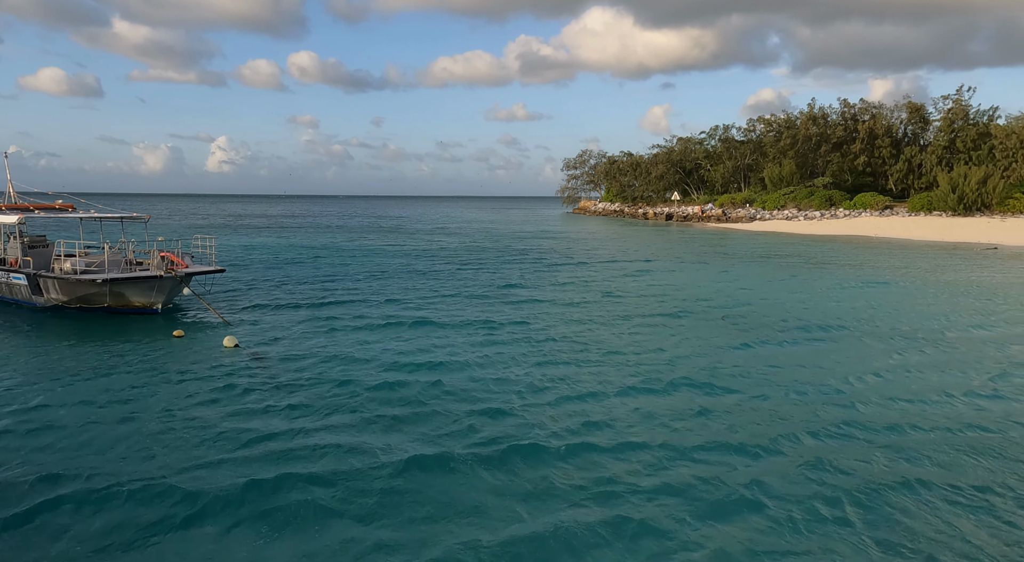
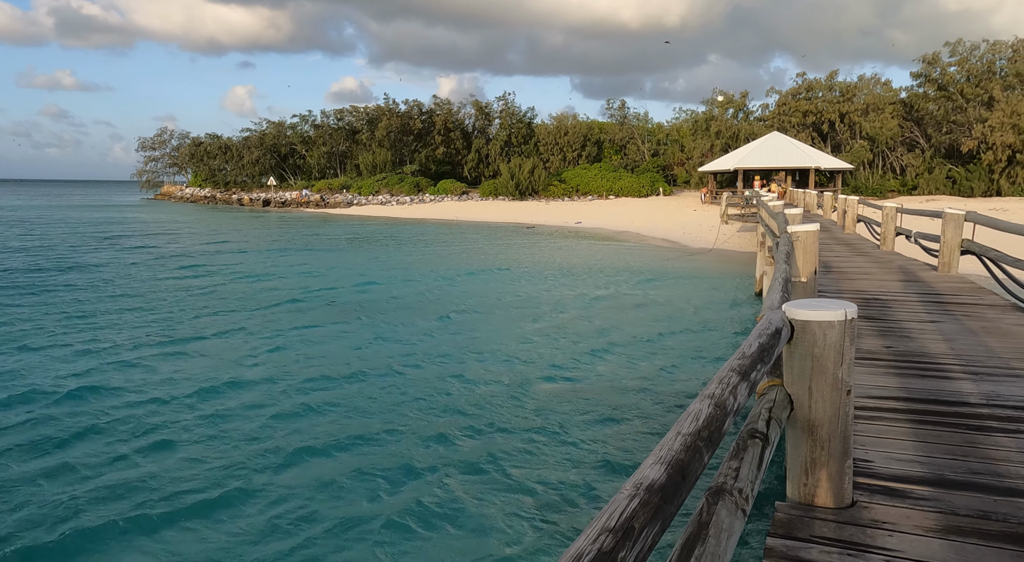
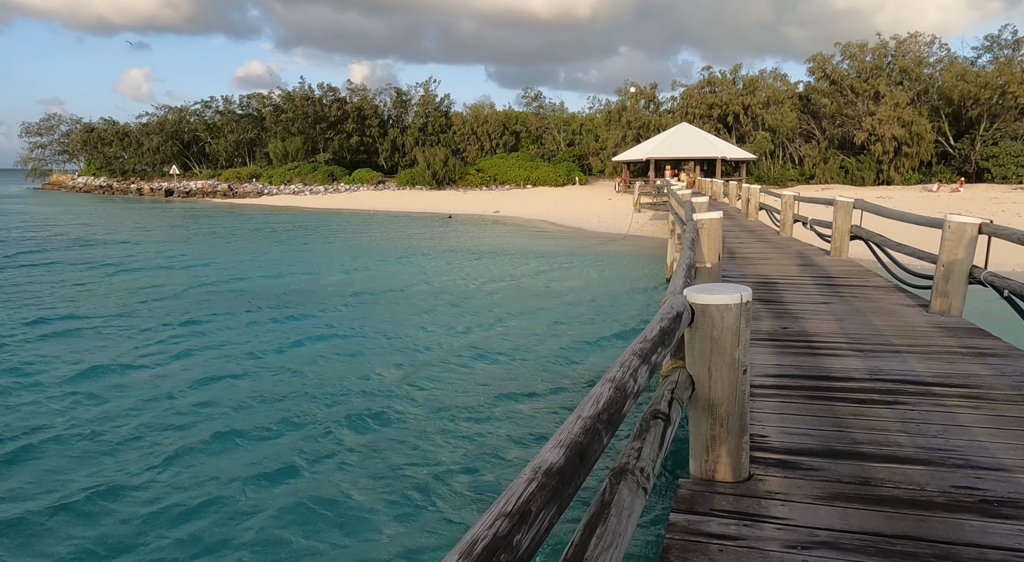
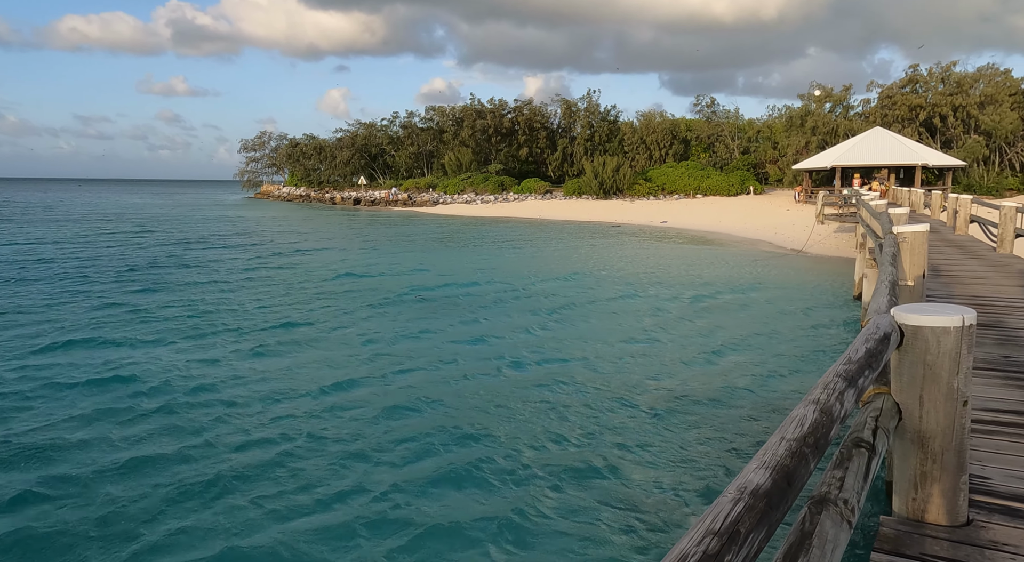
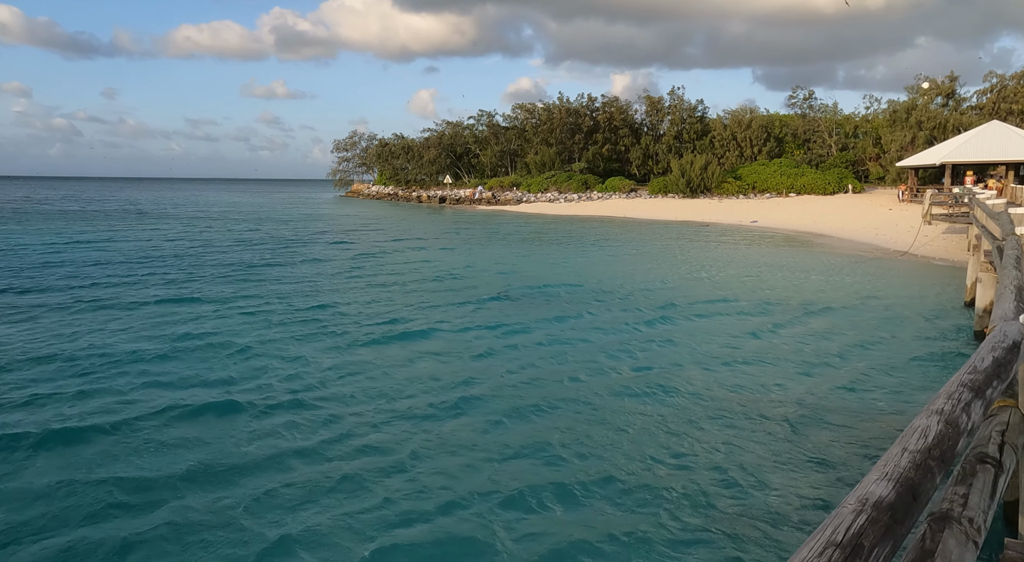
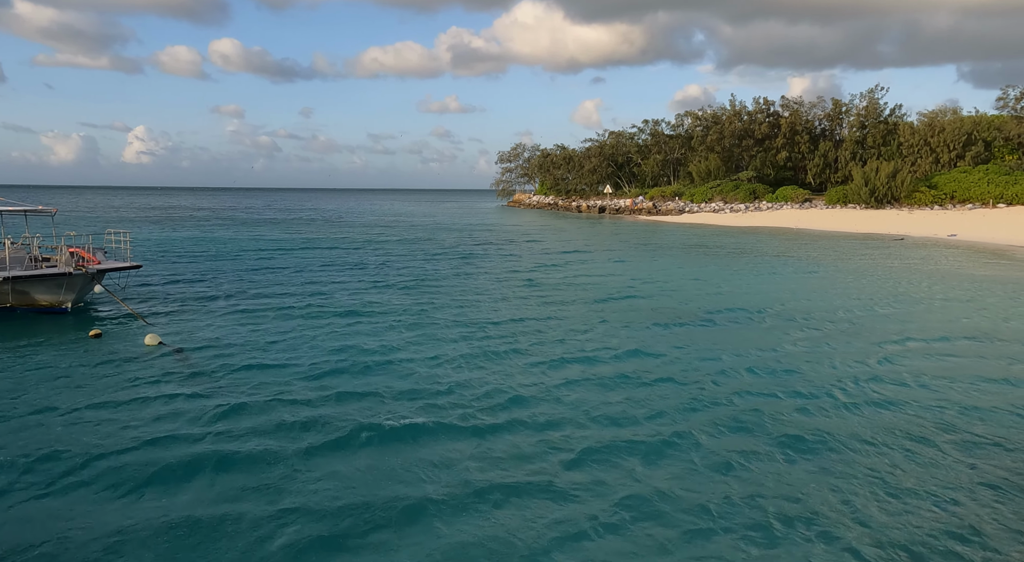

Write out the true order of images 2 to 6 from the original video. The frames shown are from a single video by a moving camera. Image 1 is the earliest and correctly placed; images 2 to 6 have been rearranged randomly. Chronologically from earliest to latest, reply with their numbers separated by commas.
6, 5, 4, 2, 3
